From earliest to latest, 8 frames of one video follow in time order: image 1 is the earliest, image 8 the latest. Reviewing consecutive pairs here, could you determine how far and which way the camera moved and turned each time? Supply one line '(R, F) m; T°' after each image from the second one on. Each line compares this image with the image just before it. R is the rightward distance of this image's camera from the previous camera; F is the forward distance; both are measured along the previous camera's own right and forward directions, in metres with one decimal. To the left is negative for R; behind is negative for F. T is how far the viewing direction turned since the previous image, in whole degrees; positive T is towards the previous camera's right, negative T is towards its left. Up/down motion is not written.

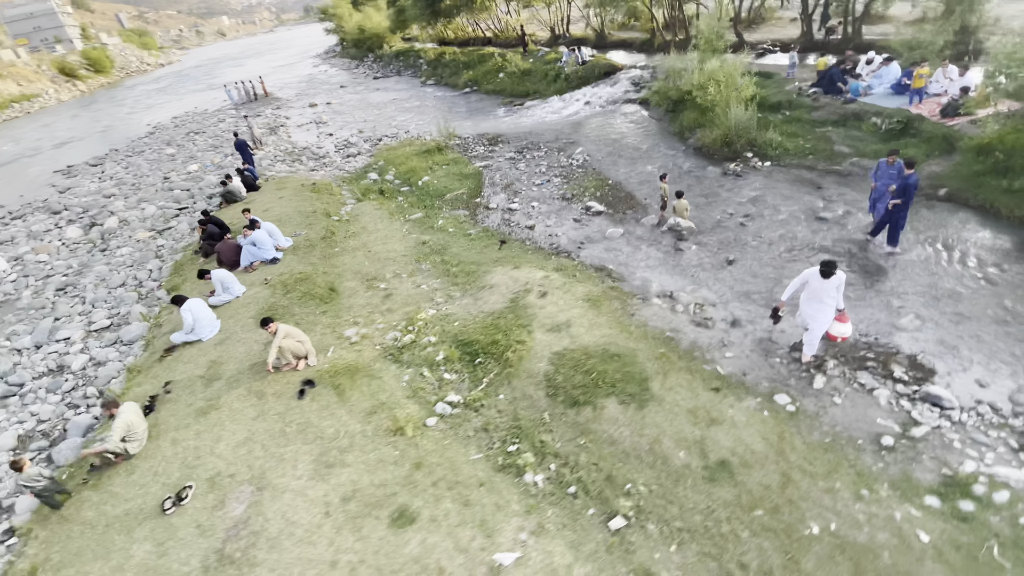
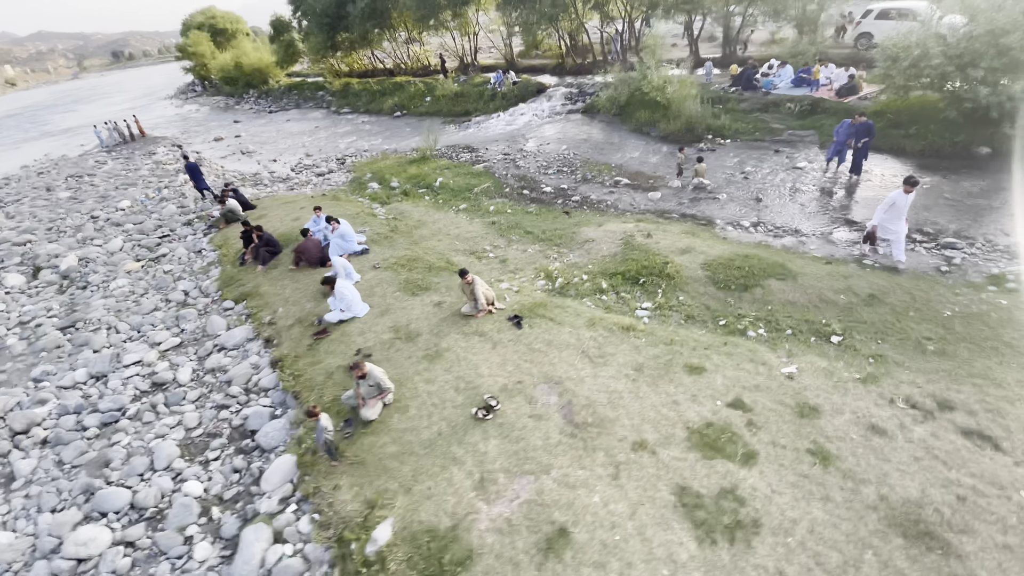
(-5.0, -0.6) m; +15°
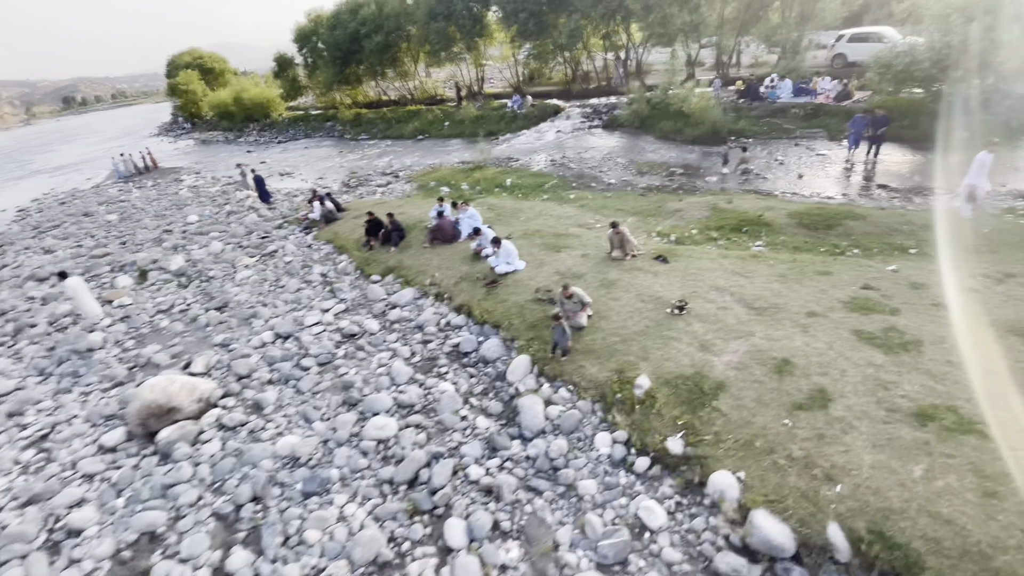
(-3.7, -1.7) m; +4°
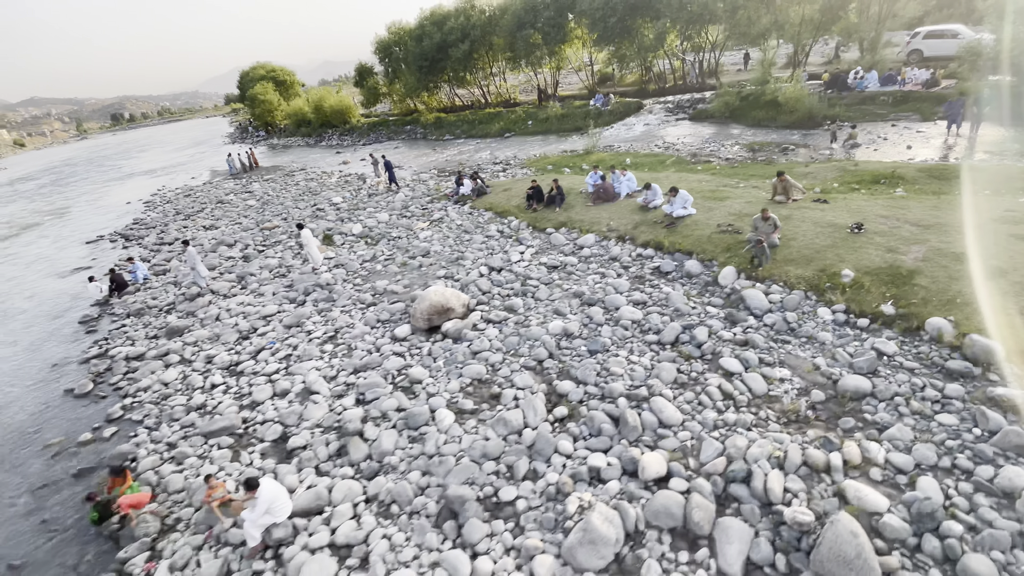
(-4.1, -2.4) m; -3°
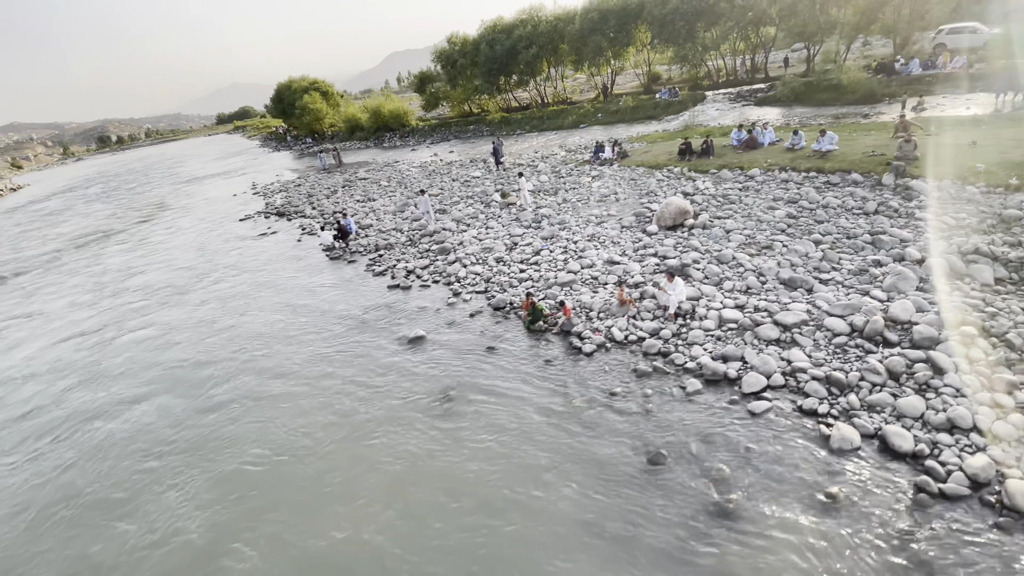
(-7.7, -4.2) m; +2°
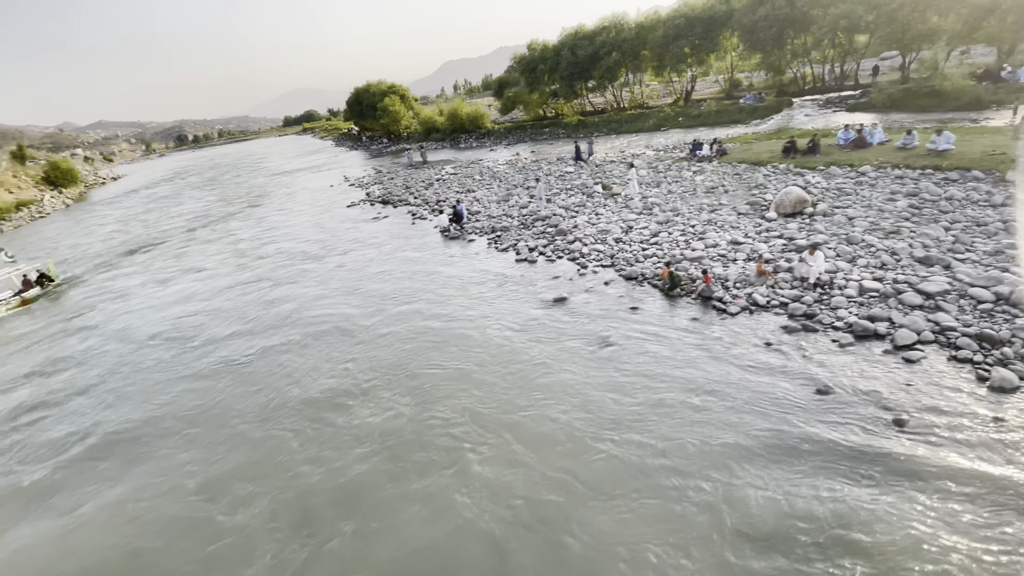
(-2.8, -1.7) m; -5°
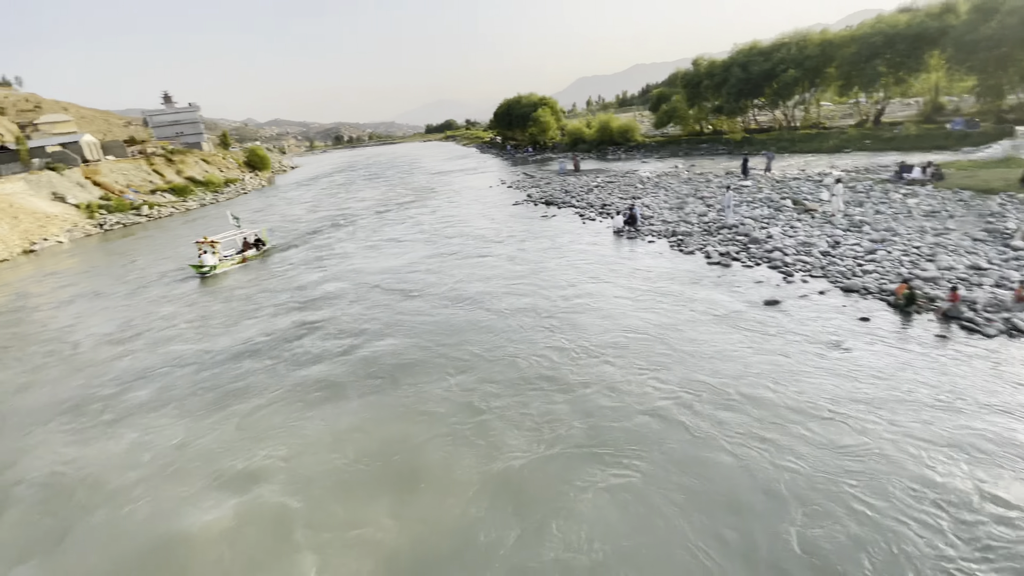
(-3.1, -1.6) m; -13°
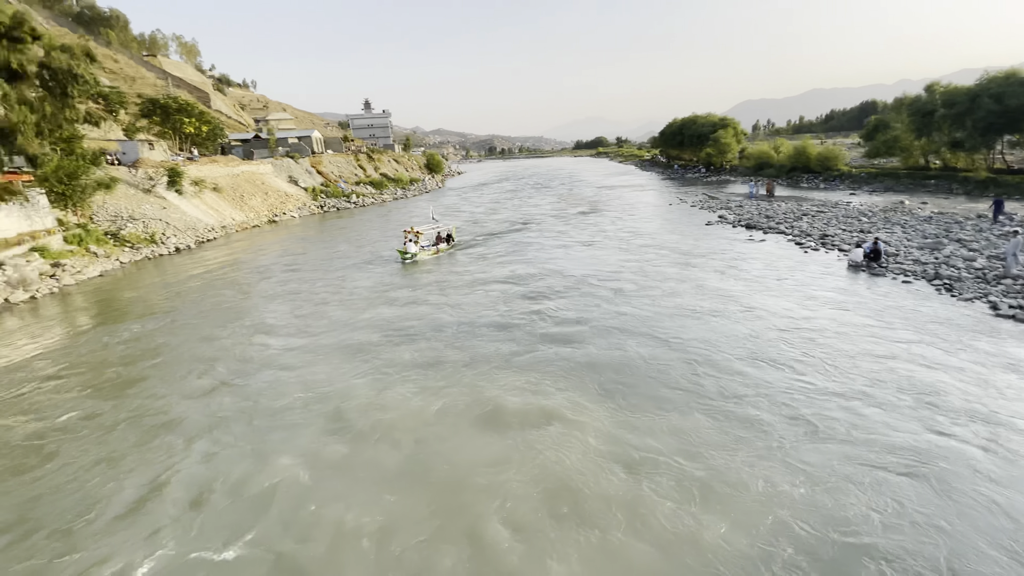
(-4.0, -2.1) m; -15°
